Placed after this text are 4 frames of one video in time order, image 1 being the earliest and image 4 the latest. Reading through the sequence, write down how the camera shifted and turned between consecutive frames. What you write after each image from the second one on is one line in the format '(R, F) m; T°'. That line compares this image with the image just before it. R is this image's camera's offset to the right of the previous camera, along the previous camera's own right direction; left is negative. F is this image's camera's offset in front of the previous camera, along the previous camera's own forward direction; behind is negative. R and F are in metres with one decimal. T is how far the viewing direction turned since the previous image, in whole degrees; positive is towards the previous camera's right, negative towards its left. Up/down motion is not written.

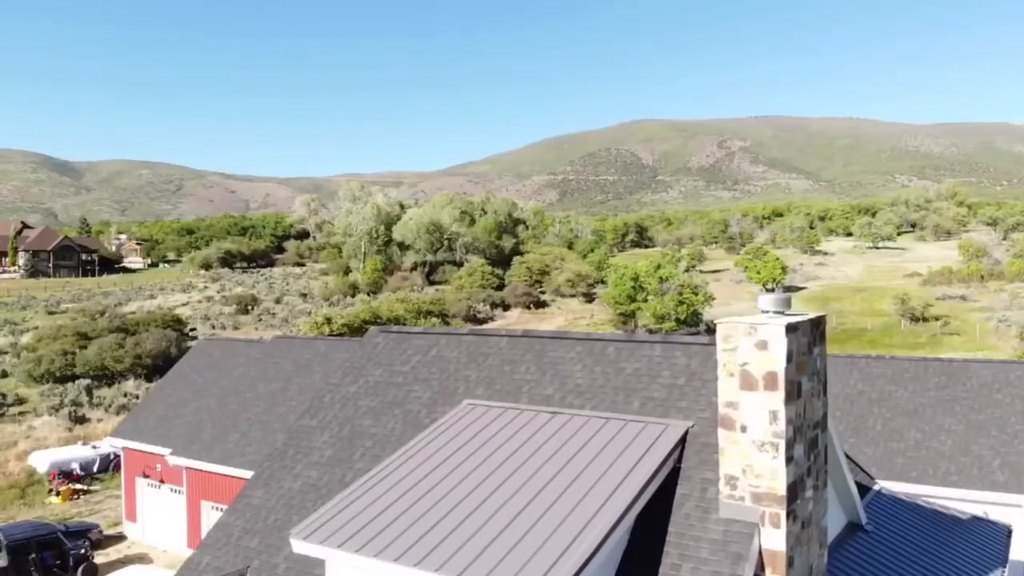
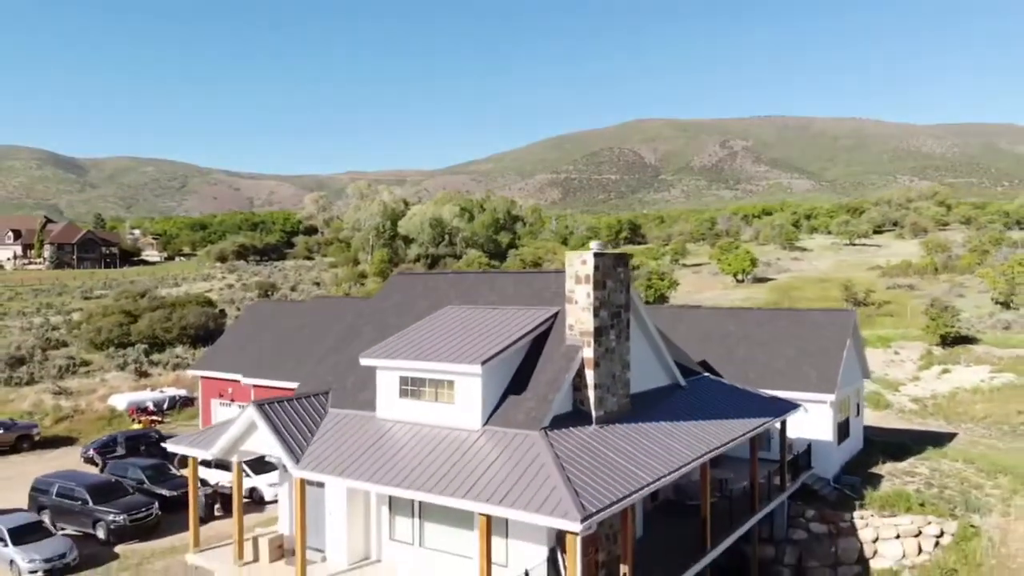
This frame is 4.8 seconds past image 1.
(+0.8, -6.9) m; 0°
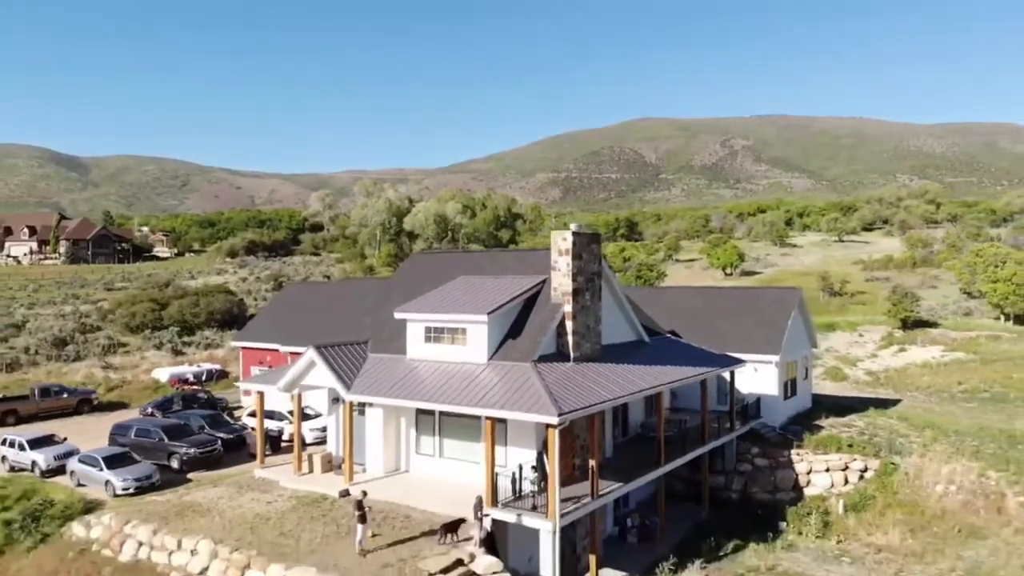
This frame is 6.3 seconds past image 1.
(+0.1, -4.2) m; 0°
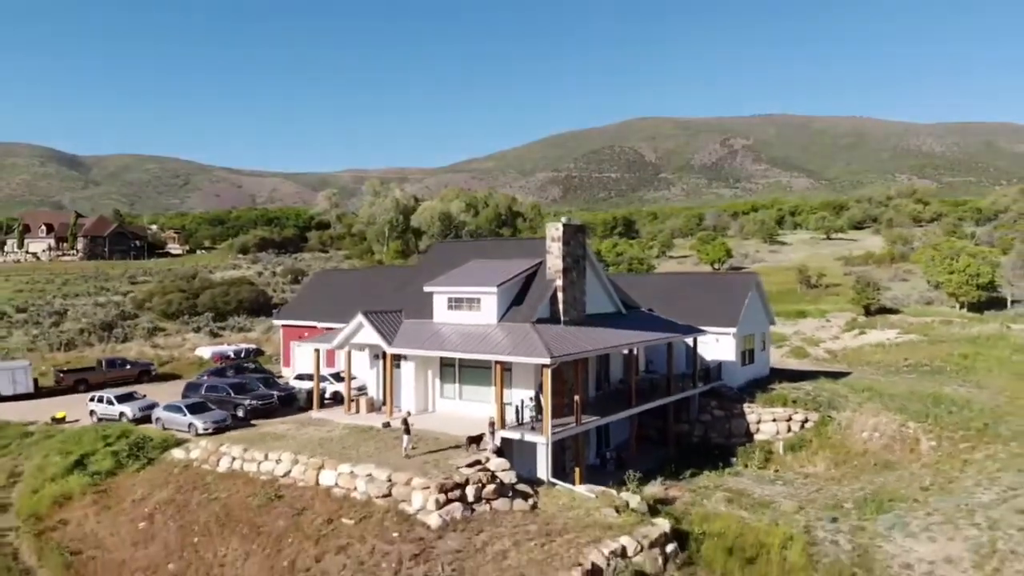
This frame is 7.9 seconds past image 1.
(-0.1, -5.1) m; 0°
